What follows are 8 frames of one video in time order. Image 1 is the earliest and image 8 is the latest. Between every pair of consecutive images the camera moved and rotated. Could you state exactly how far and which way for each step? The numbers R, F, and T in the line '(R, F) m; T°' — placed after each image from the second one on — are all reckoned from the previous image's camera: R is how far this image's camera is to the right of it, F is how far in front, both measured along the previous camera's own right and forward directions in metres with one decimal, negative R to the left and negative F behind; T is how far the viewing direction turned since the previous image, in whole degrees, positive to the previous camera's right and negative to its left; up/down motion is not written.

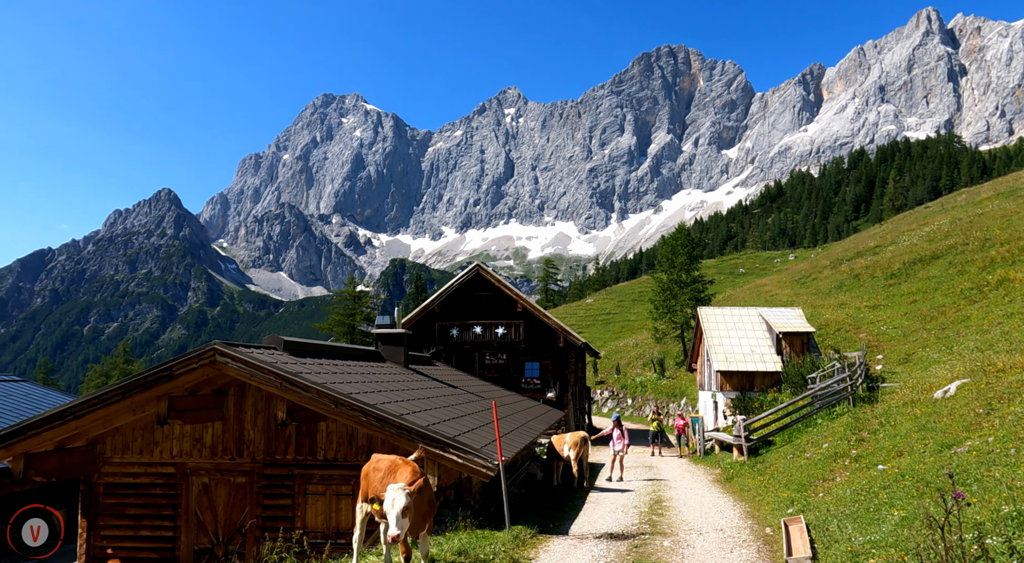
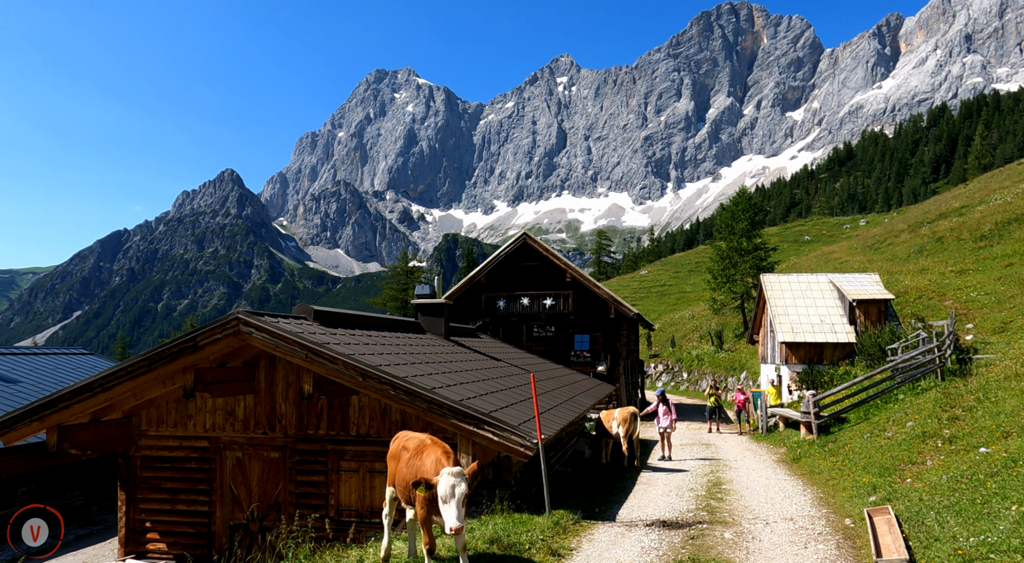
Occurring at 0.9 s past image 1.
(+0.2, +1.3) m; -4°
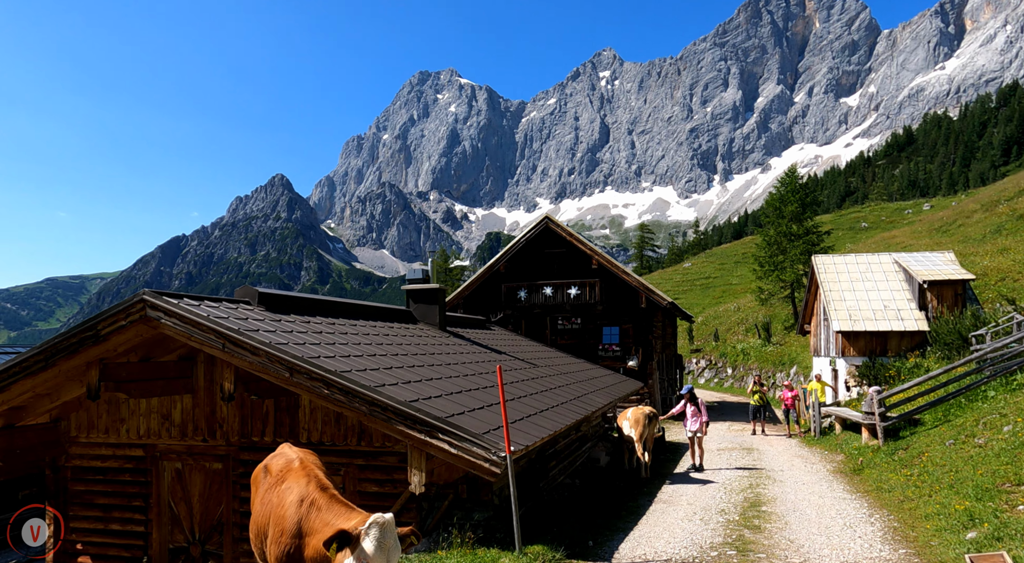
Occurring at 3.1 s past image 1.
(+1.1, +2.9) m; -4°
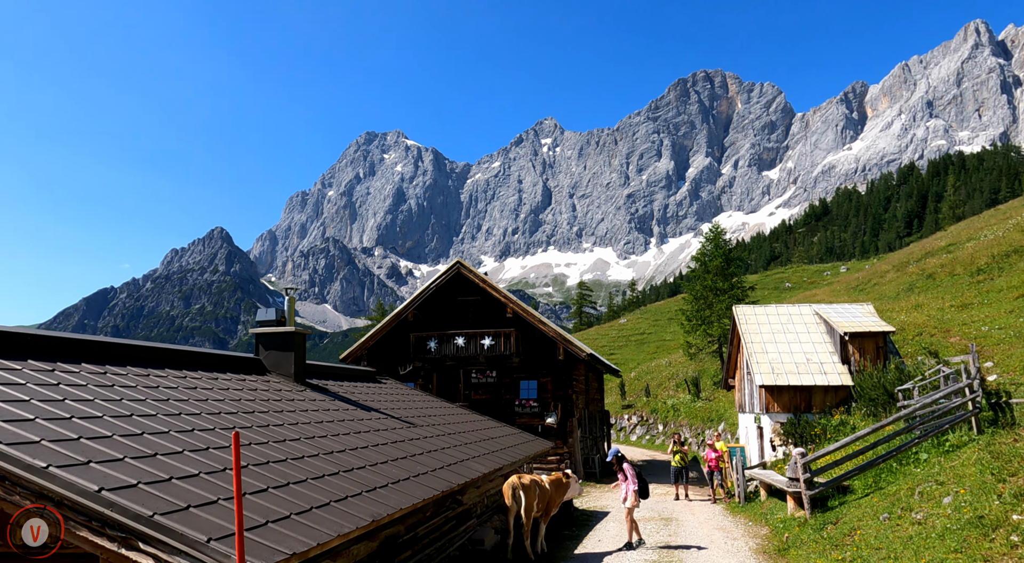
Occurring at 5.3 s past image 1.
(+1.5, +2.5) m; +5°
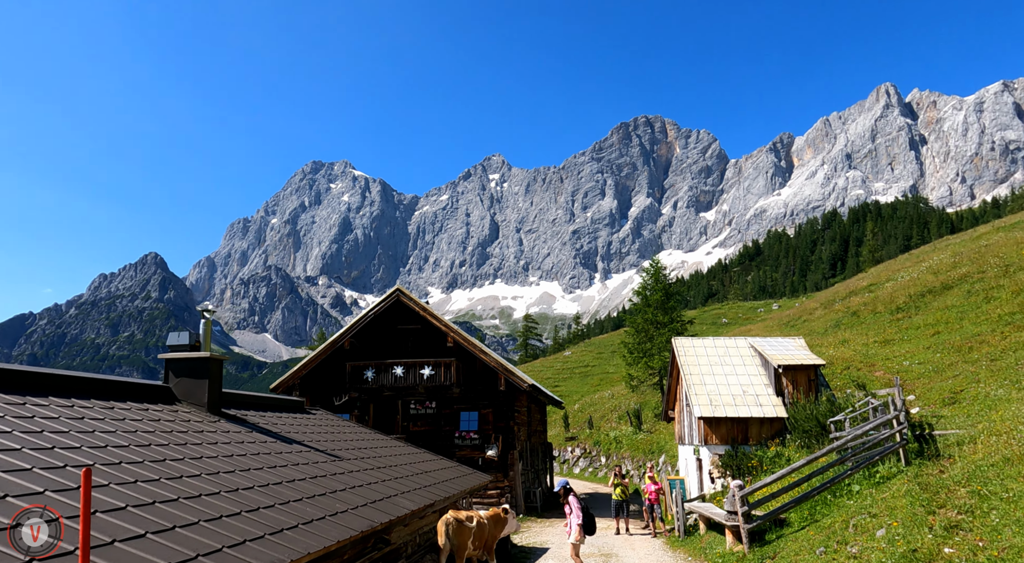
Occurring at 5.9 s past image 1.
(+0.2, +0.4) m; +4°
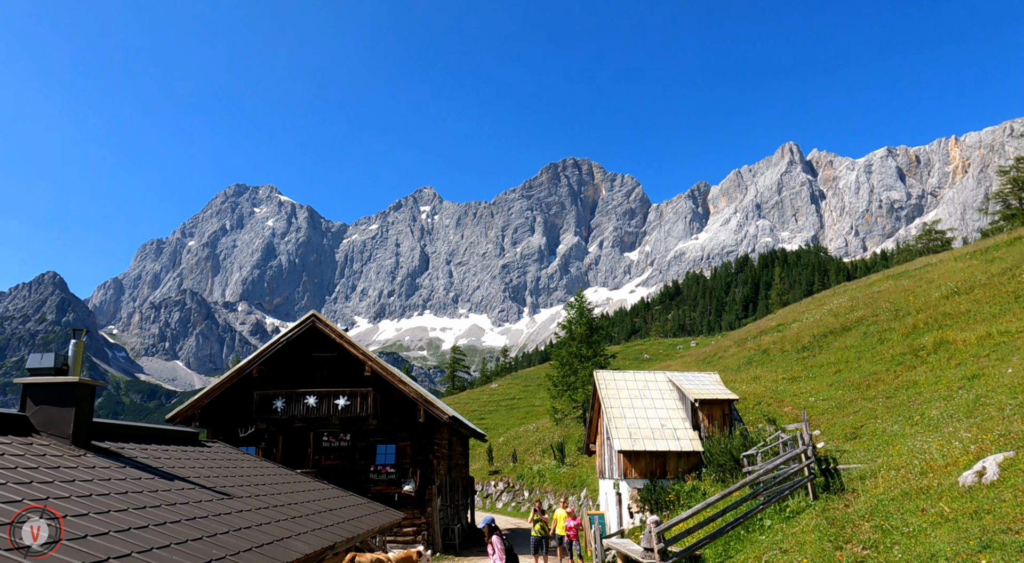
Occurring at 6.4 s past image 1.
(+0.3, +0.6) m; +6°
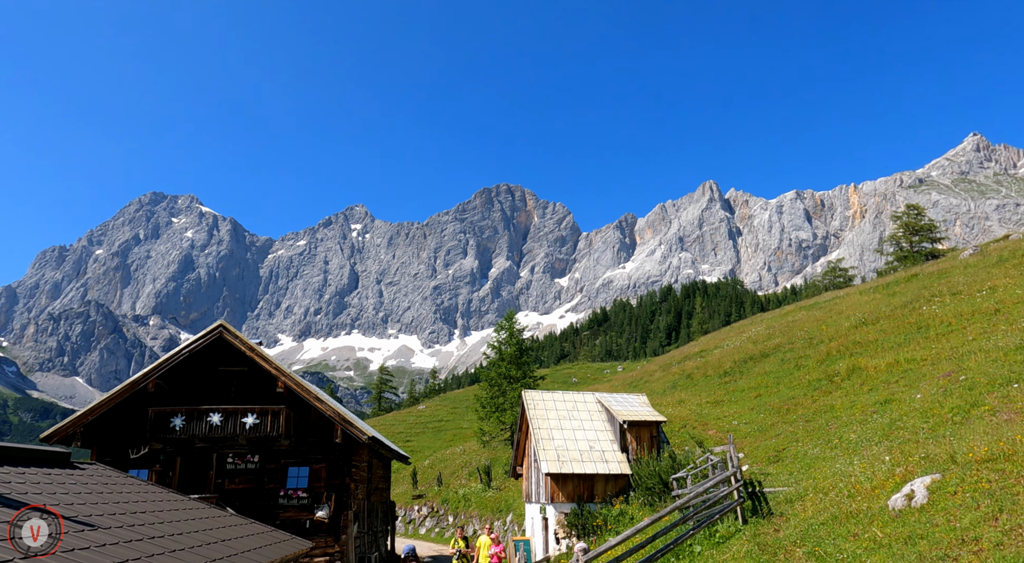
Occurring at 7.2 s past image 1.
(+0.2, +1.2) m; +6°
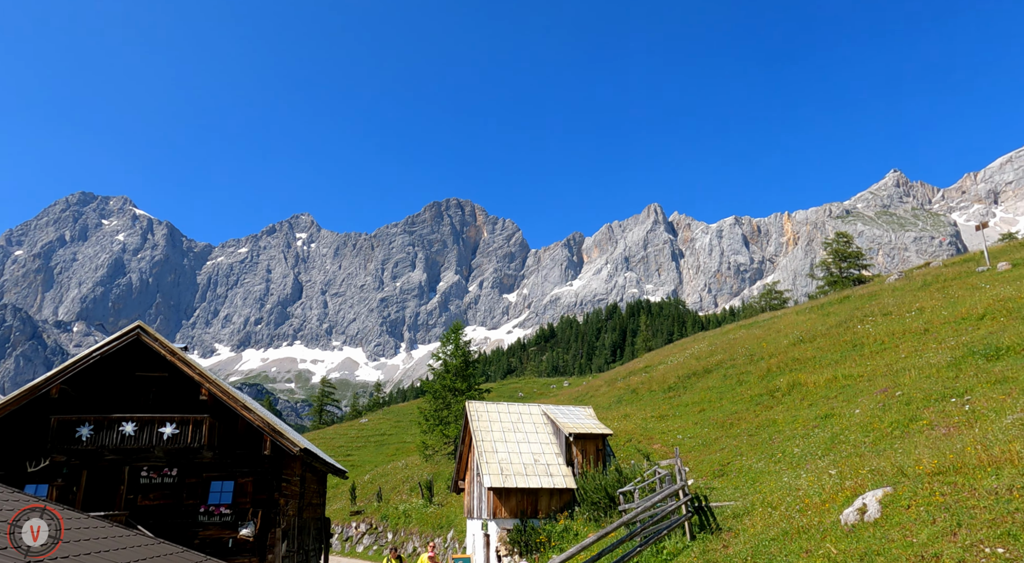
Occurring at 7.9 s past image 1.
(+0.1, +1.1) m; +4°
